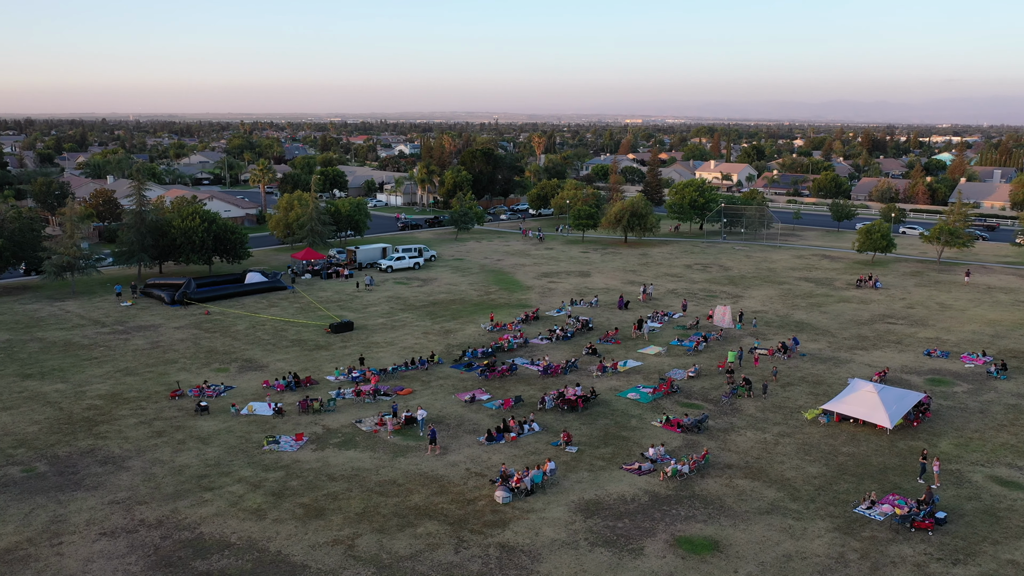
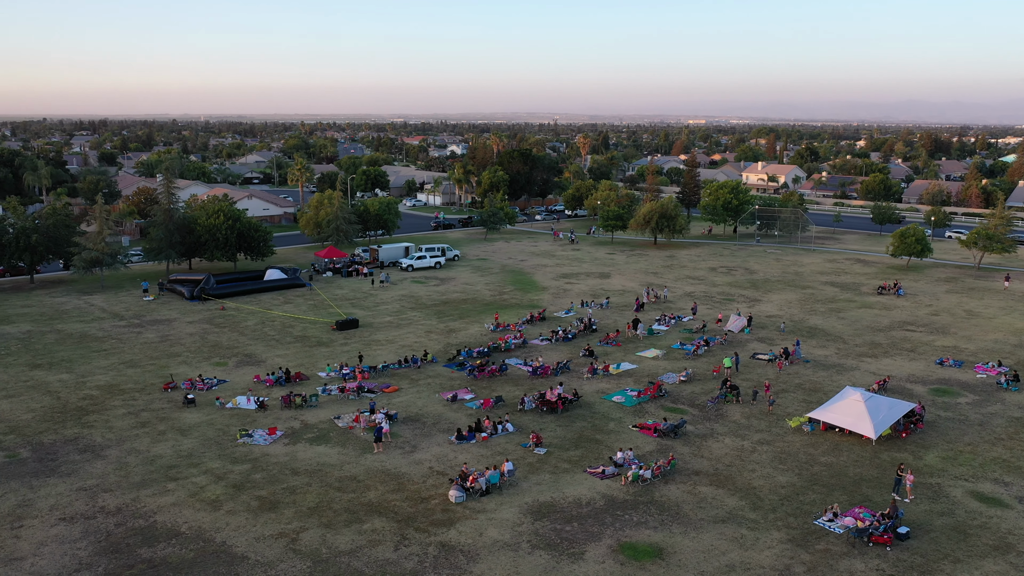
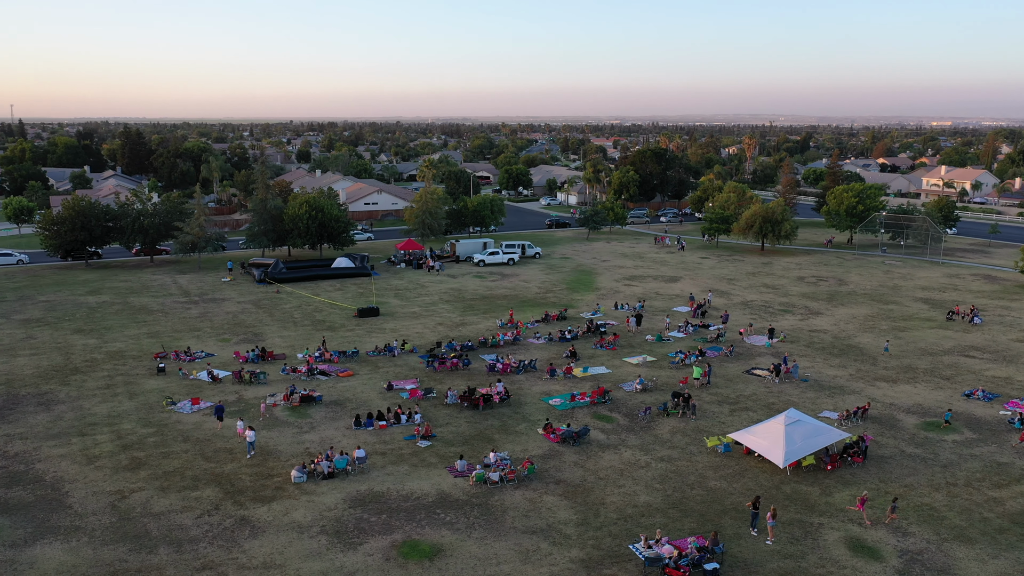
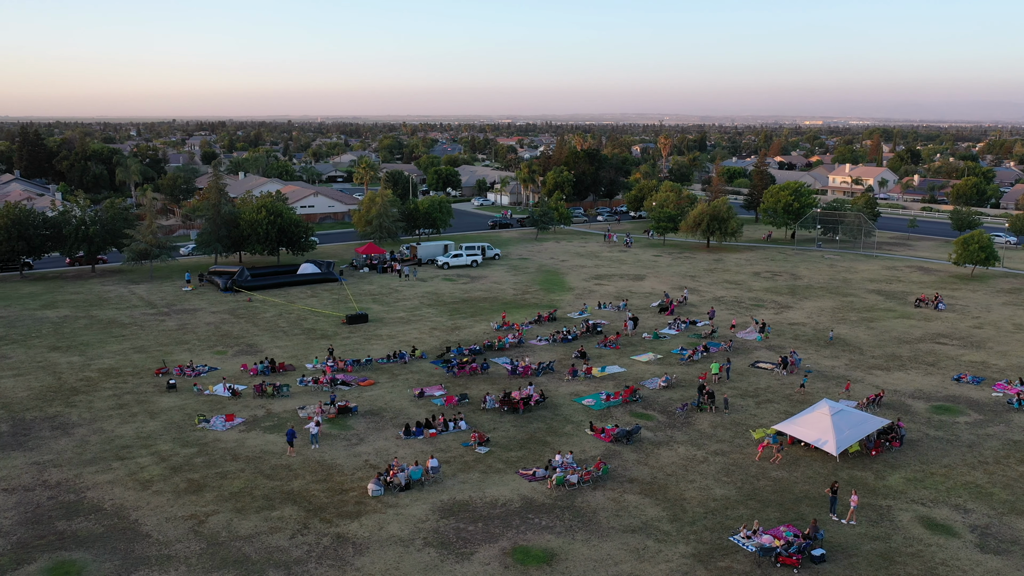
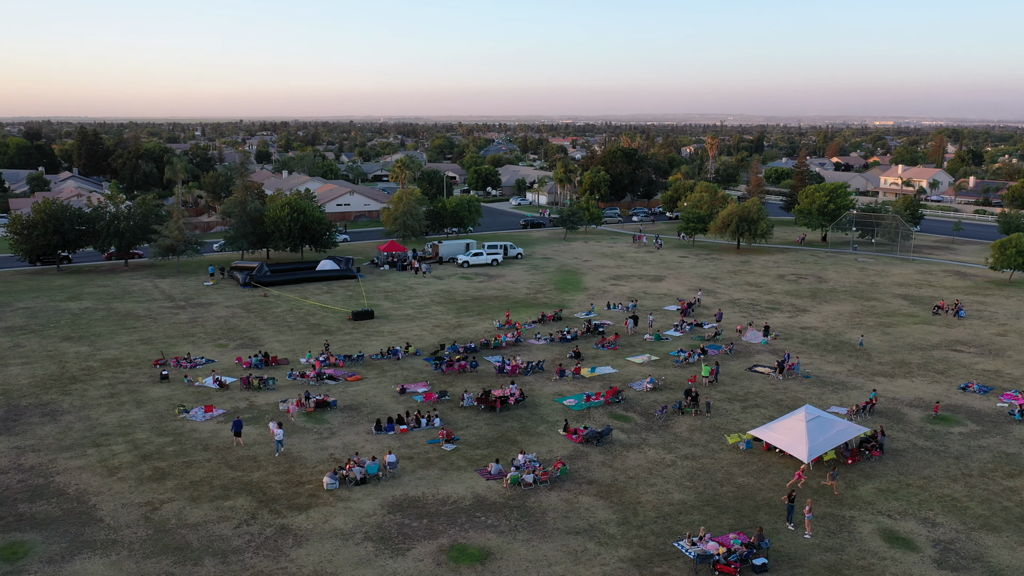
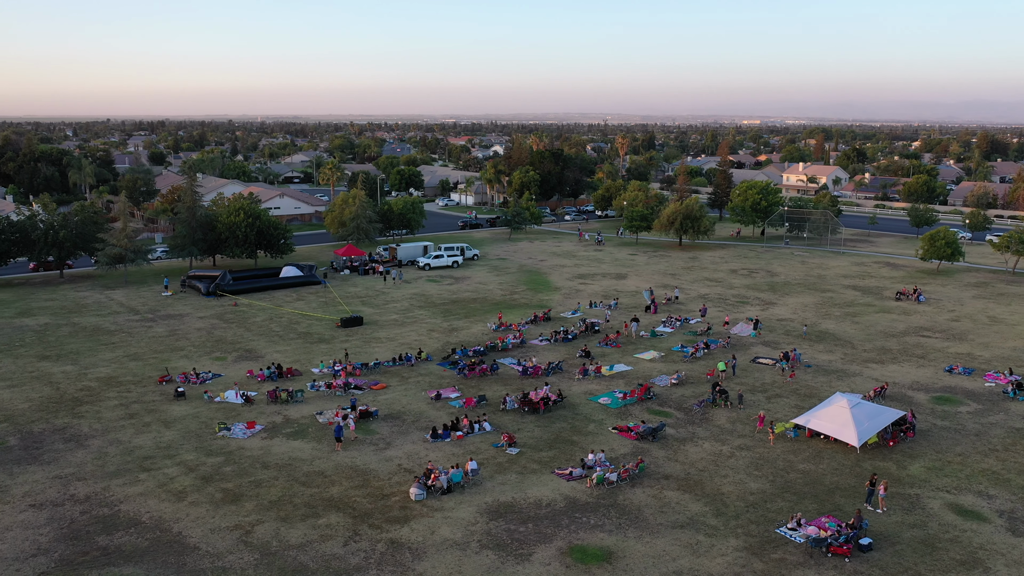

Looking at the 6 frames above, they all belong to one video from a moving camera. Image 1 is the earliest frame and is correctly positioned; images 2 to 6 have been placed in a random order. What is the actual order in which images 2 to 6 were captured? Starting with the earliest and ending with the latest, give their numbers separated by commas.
2, 6, 4, 5, 3
